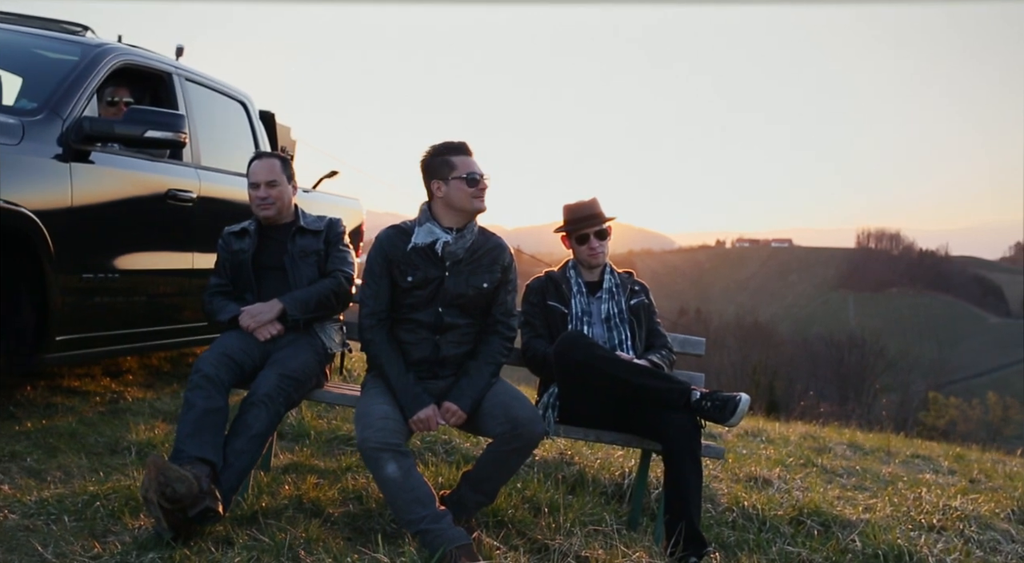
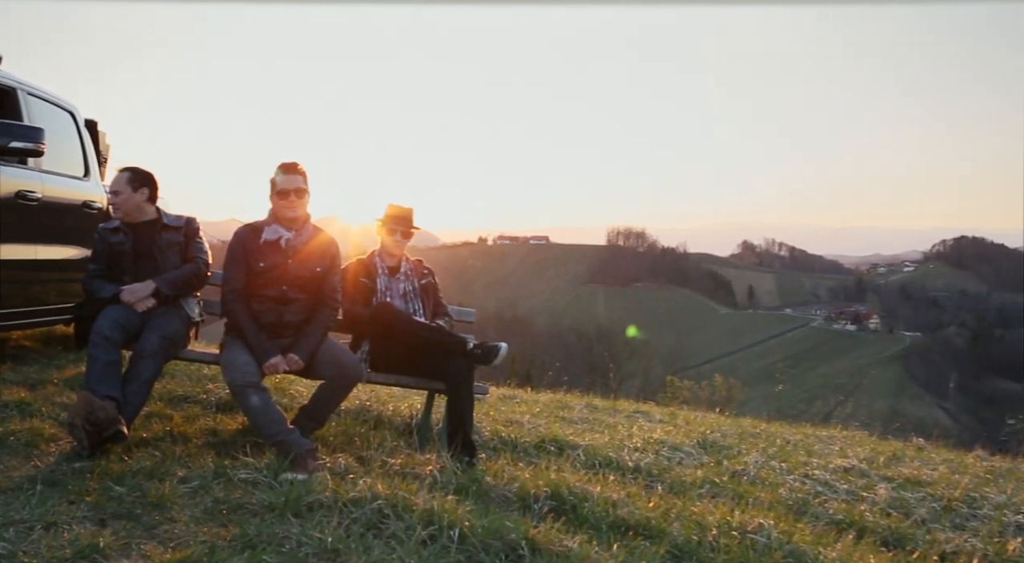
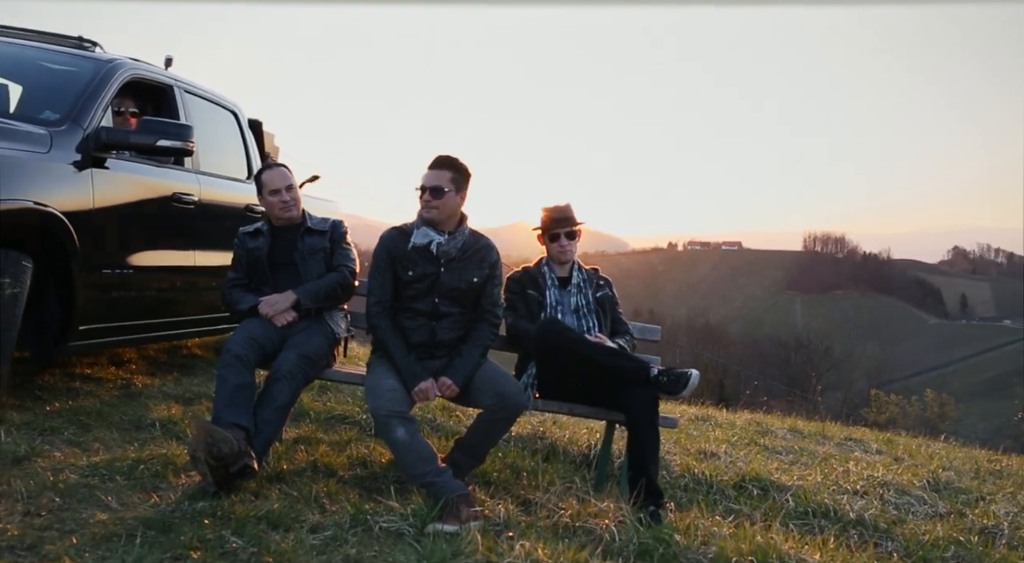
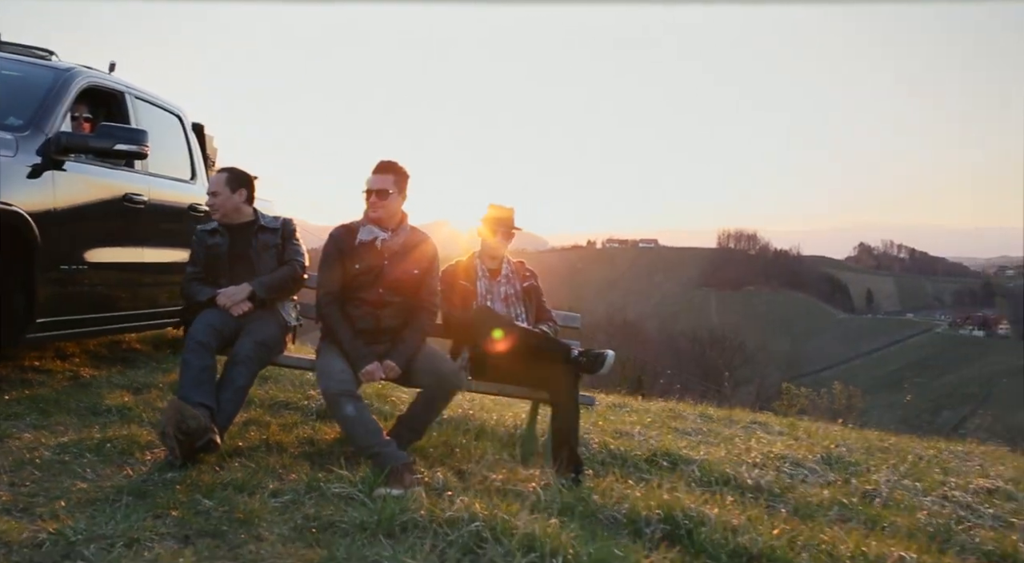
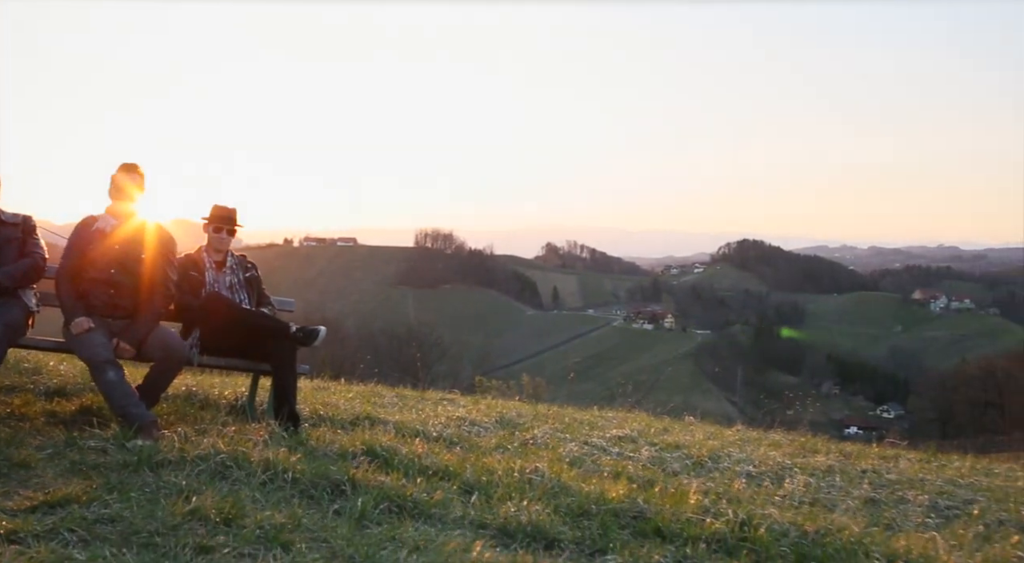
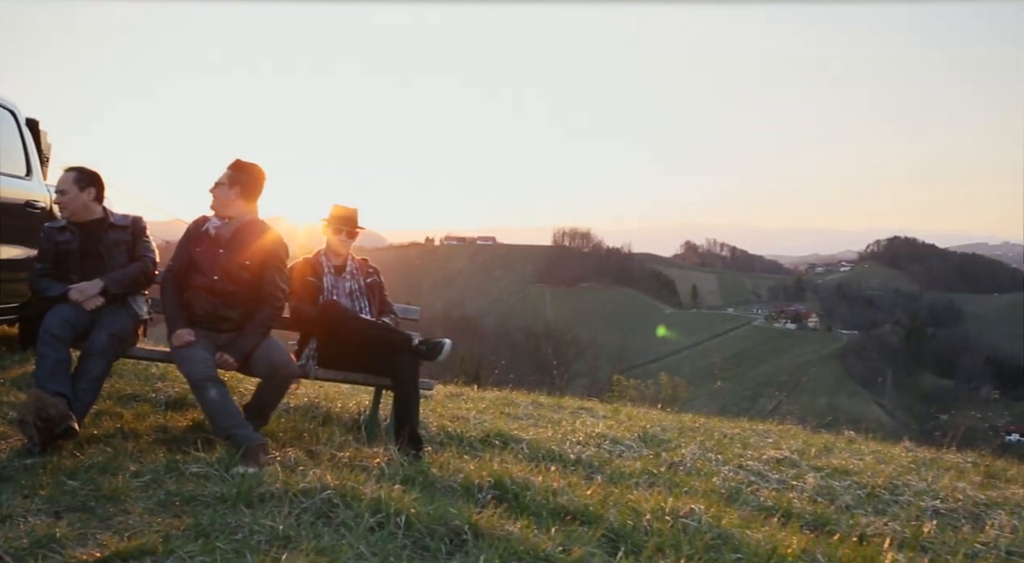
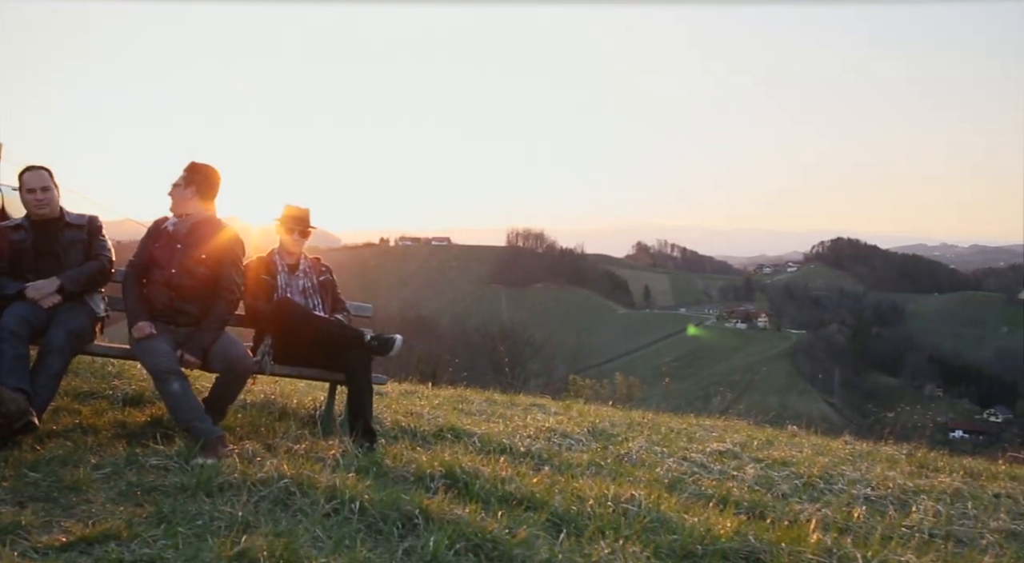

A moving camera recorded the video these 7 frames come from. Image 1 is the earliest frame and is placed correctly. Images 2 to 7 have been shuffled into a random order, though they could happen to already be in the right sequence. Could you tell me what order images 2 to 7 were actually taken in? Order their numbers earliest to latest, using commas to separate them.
3, 4, 2, 6, 7, 5
